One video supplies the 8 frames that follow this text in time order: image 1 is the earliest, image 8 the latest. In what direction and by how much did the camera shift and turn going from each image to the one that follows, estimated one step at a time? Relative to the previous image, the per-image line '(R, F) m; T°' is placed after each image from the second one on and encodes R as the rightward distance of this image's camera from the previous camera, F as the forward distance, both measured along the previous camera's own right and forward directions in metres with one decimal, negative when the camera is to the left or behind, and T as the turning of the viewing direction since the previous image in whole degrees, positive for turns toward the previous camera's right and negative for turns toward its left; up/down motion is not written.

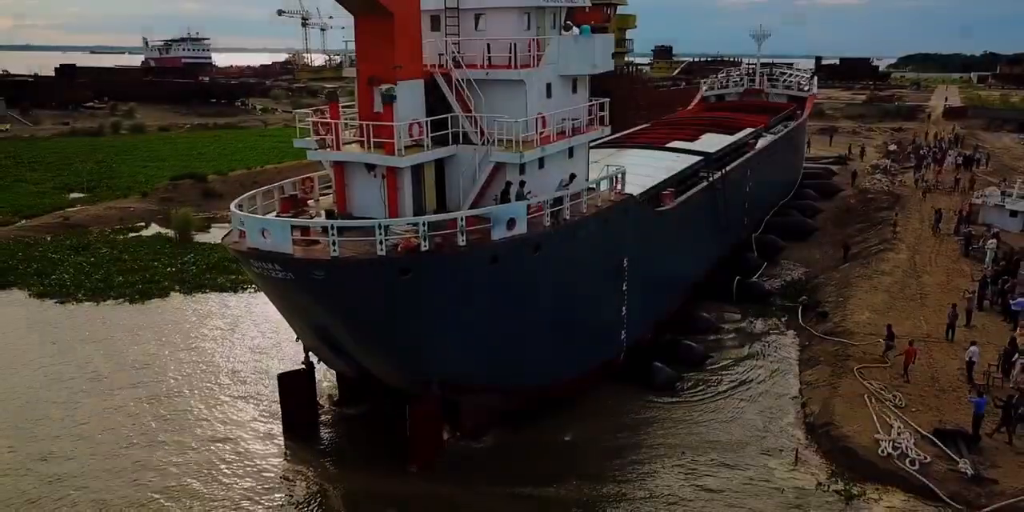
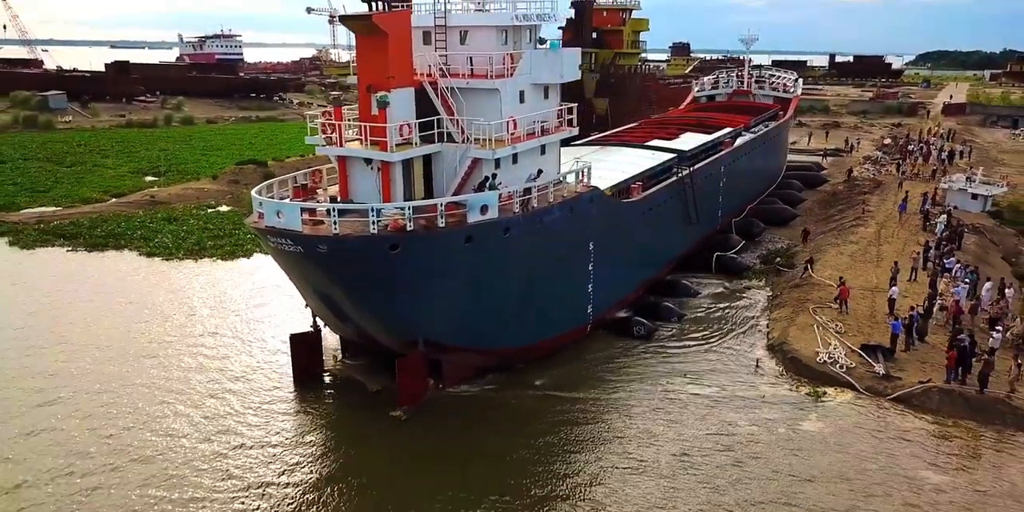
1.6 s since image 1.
(-0.3, -3.0) m; -1°
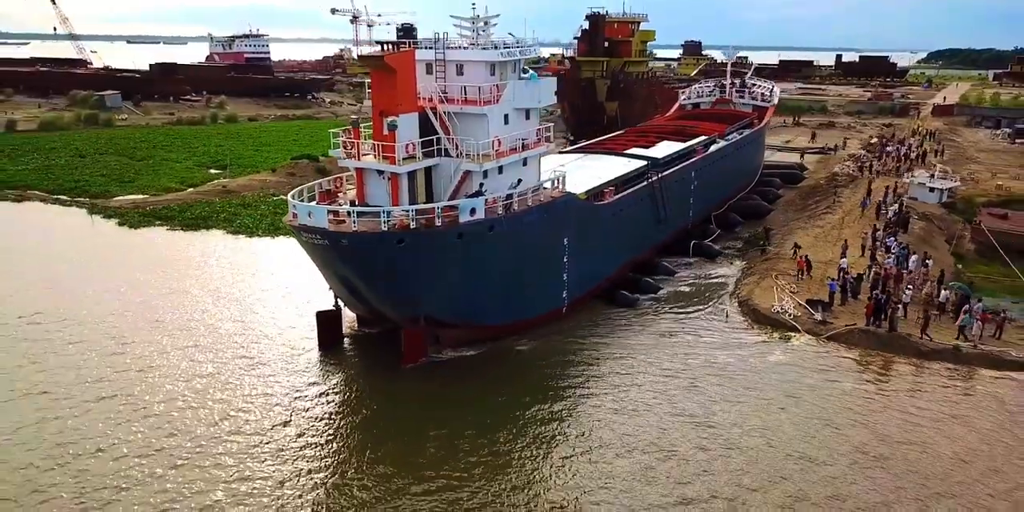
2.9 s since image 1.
(-0.4, -3.7) m; -1°
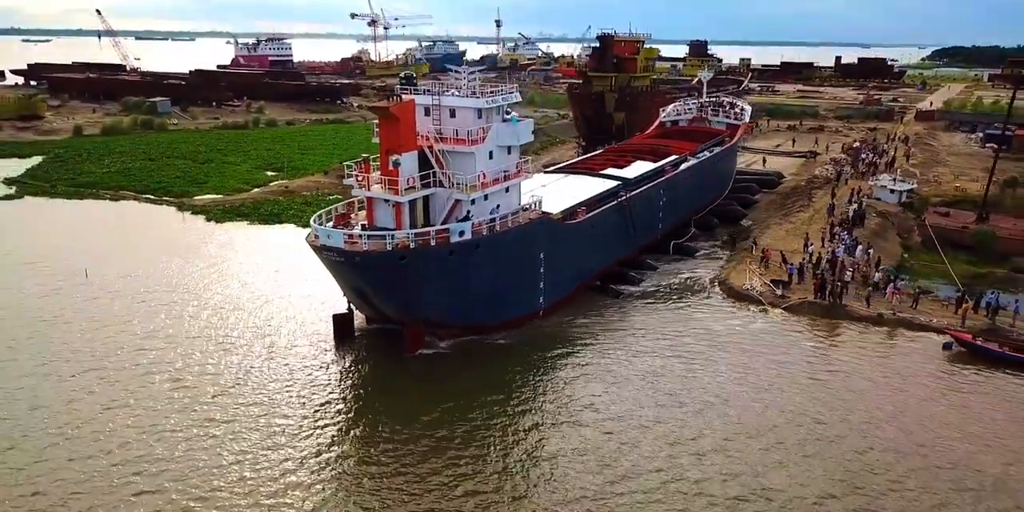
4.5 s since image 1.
(-0.7, -4.4) m; -1°
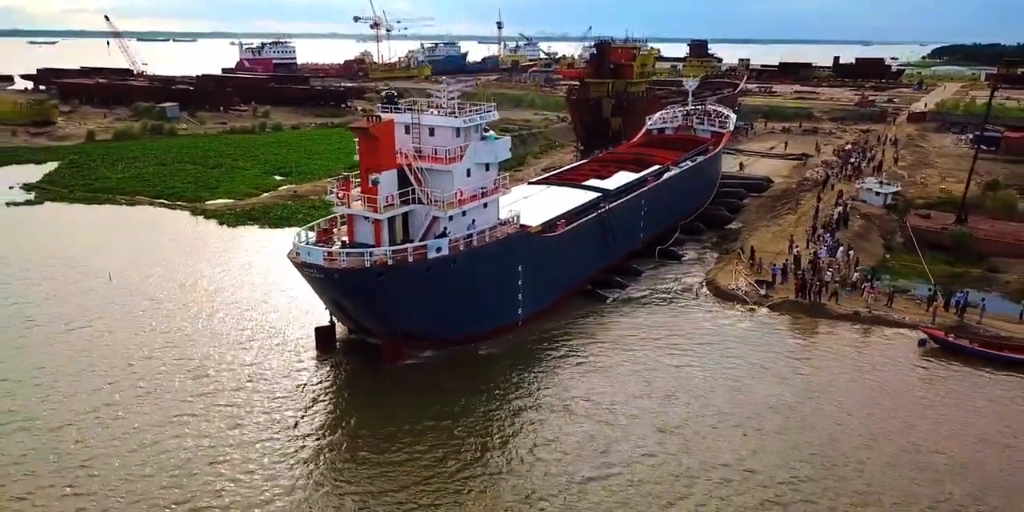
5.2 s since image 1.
(+0.1, -1.2) m; 0°
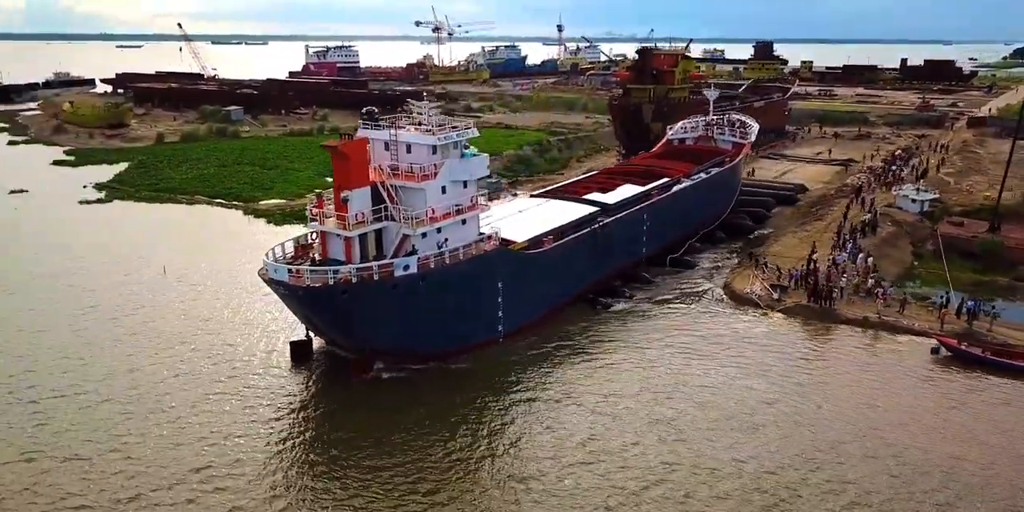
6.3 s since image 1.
(+1.3, -0.8) m; -5°
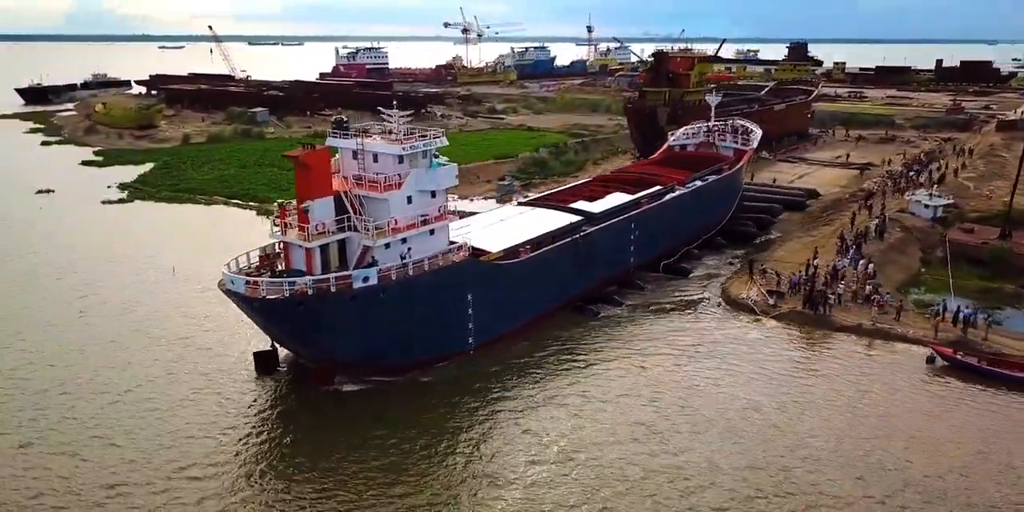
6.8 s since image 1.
(+1.1, -0.2) m; -3°
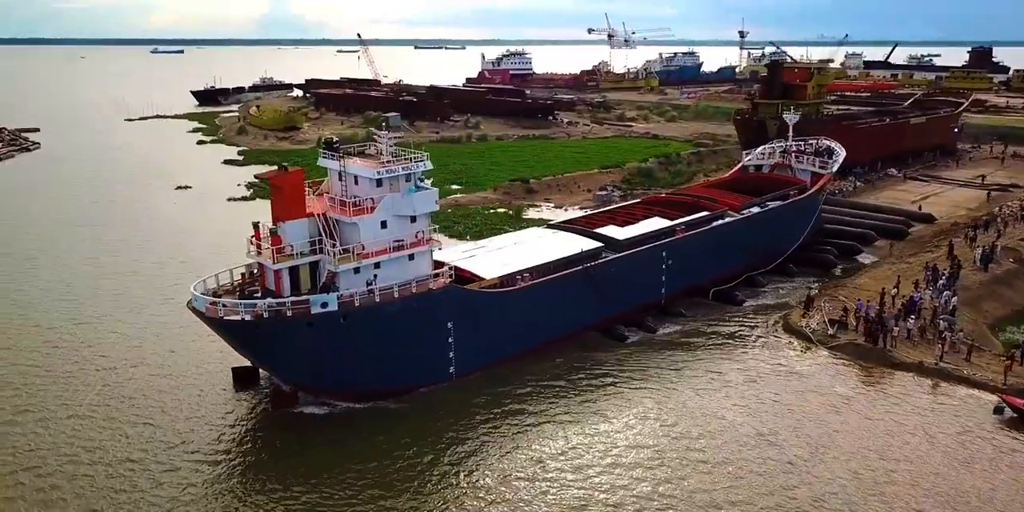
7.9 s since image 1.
(+2.8, -0.4) m; -12°
